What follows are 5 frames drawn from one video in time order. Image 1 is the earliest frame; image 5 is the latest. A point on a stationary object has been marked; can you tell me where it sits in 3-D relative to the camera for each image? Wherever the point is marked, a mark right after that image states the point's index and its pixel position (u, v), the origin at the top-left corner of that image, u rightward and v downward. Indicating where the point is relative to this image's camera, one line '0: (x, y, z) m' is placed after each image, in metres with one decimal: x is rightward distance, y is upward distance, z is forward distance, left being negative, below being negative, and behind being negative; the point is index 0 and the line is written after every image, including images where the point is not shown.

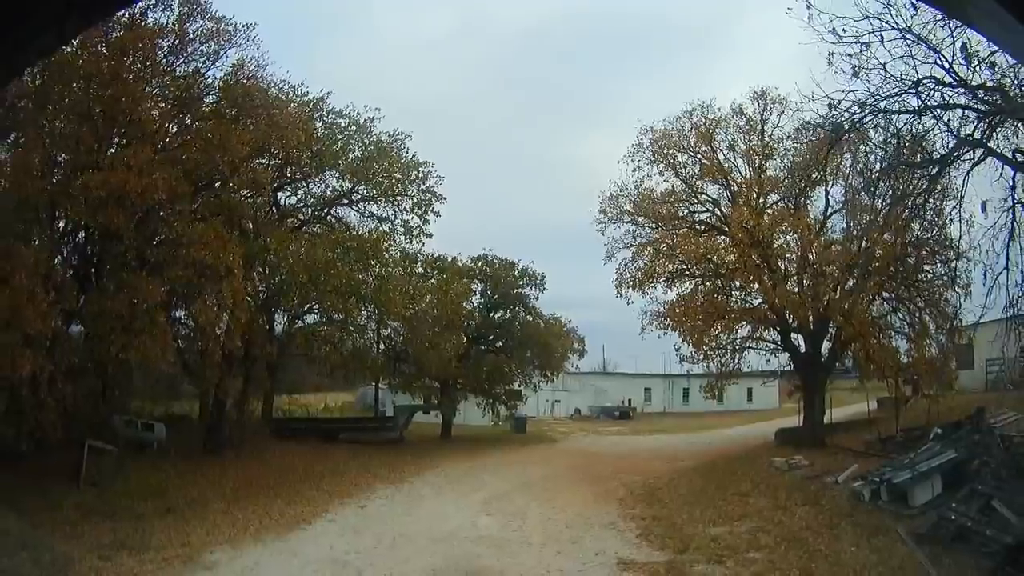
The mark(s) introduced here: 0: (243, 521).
0: (-4.6, -4.0, +14.6) m
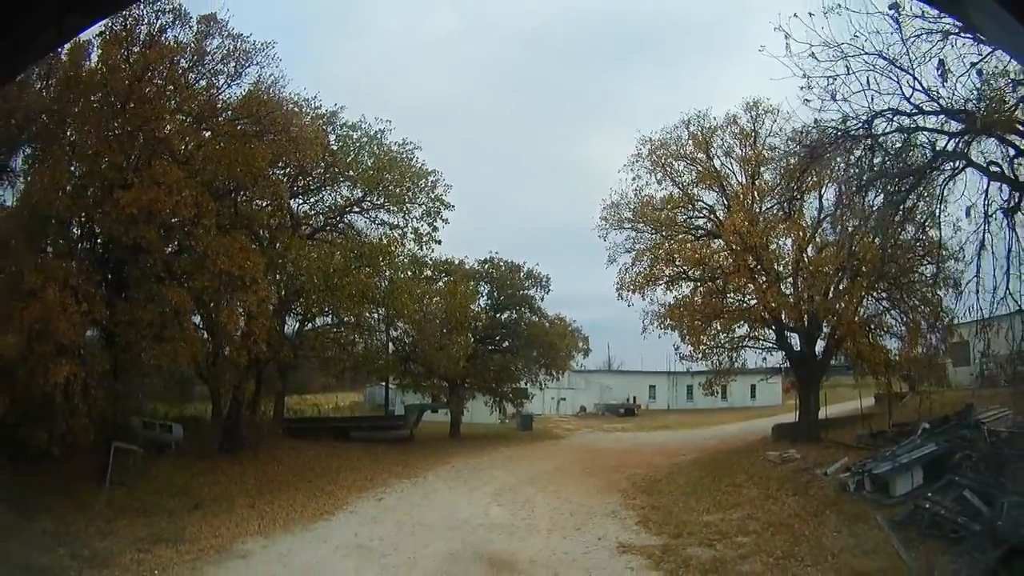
0: (-4.4, -4.1, +15.5) m
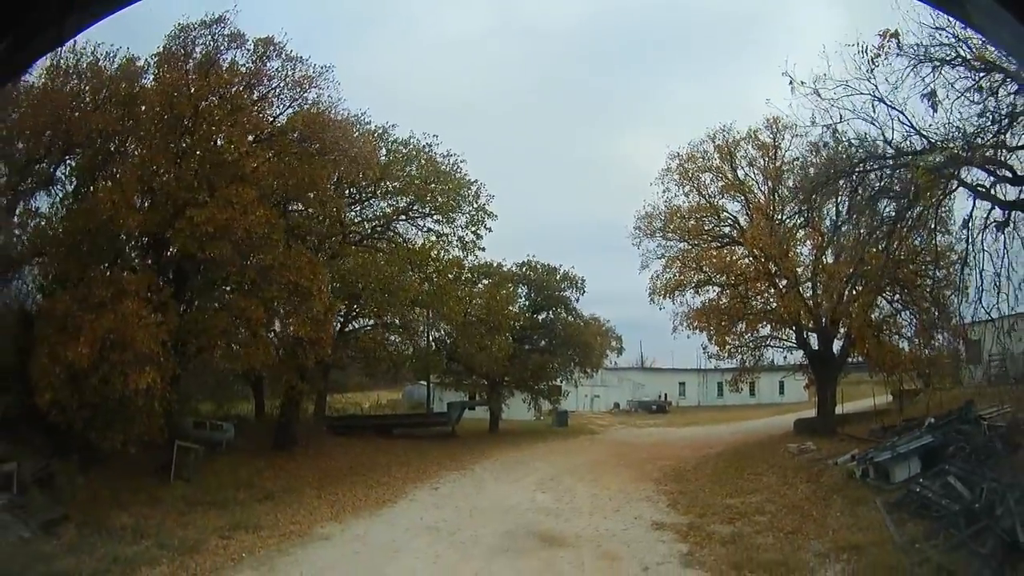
0: (-3.6, -4.3, +17.4) m
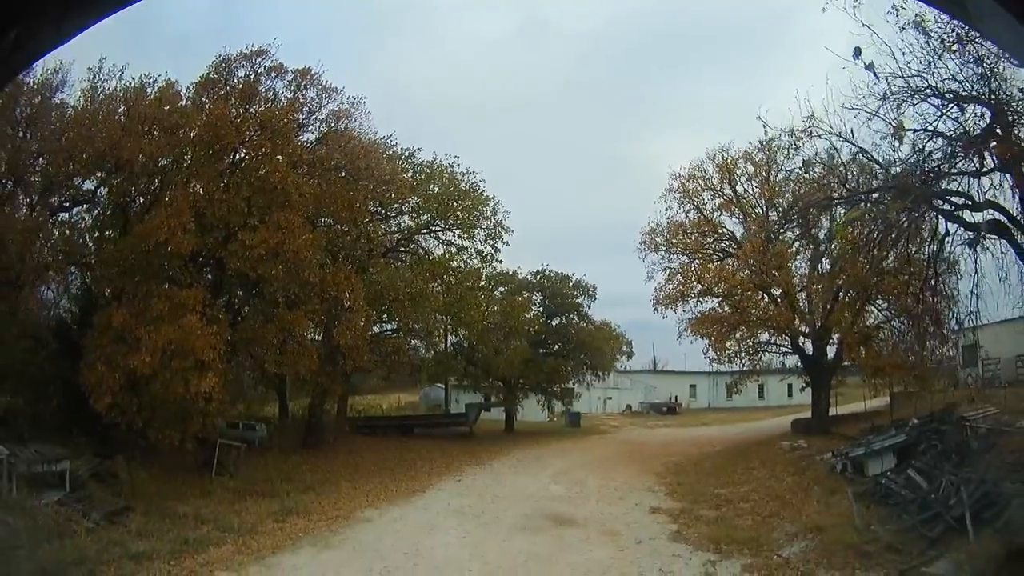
0: (-3.2, -4.6, +19.2) m
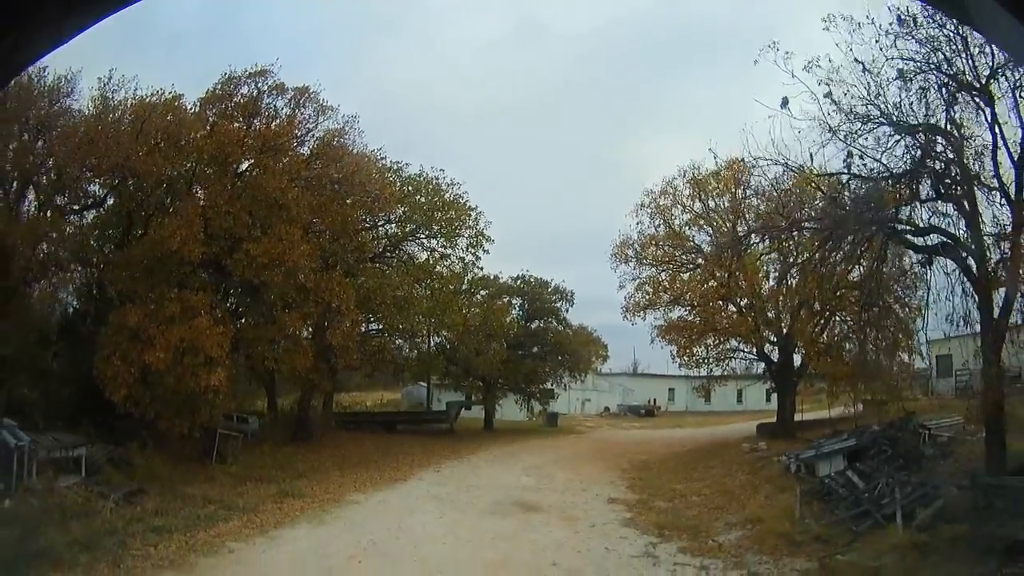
0: (-3.8, -4.6, +20.3) m
